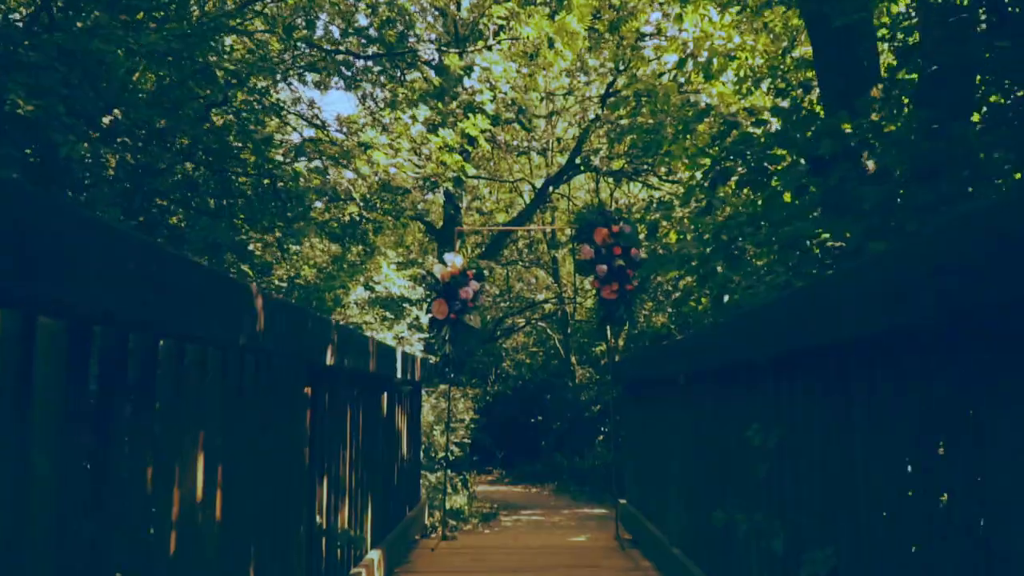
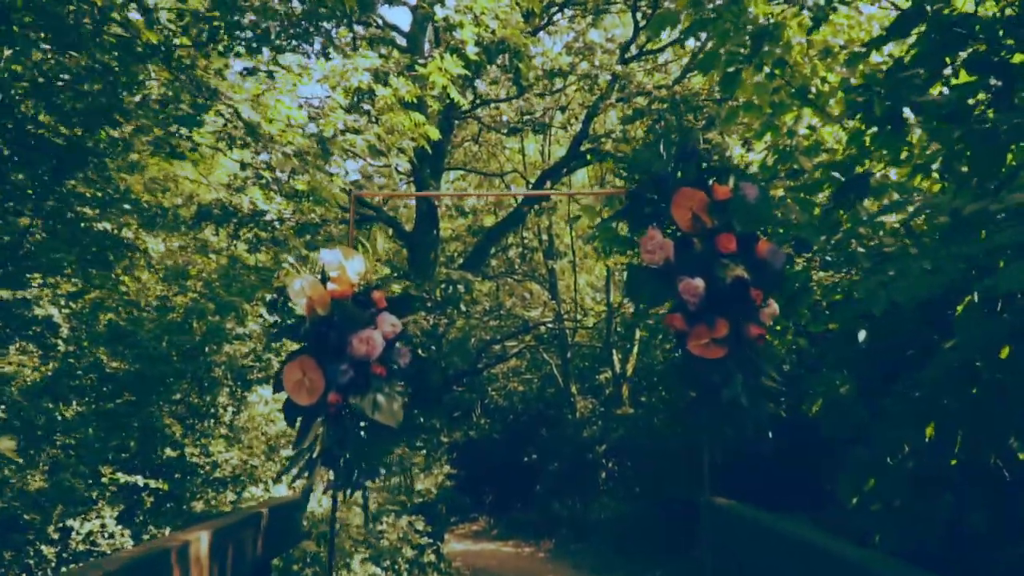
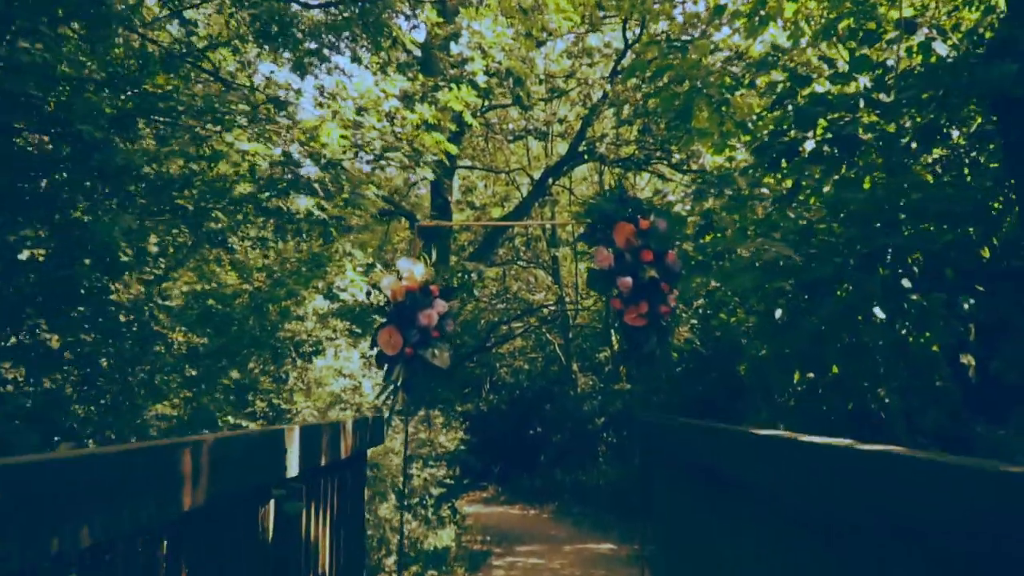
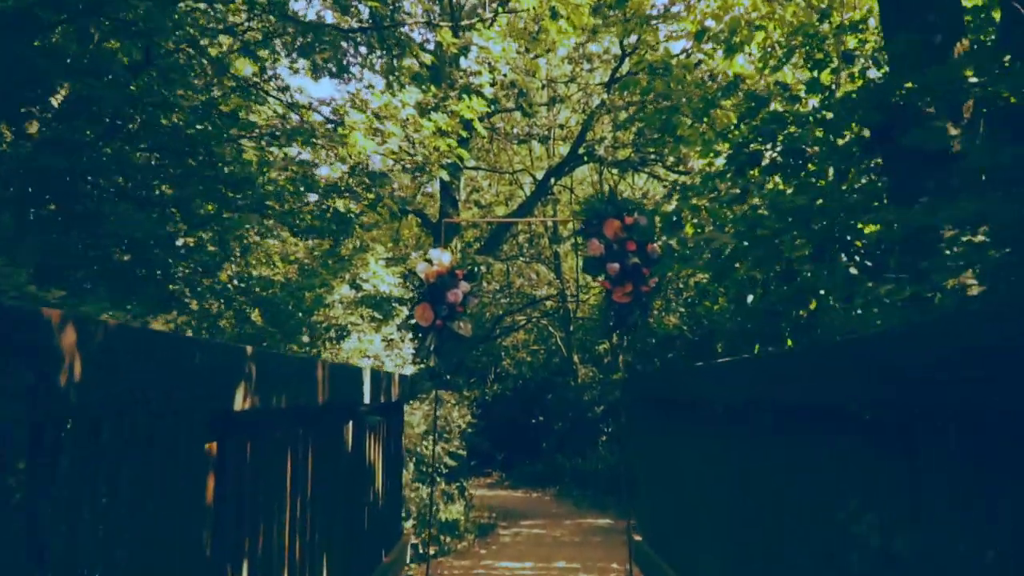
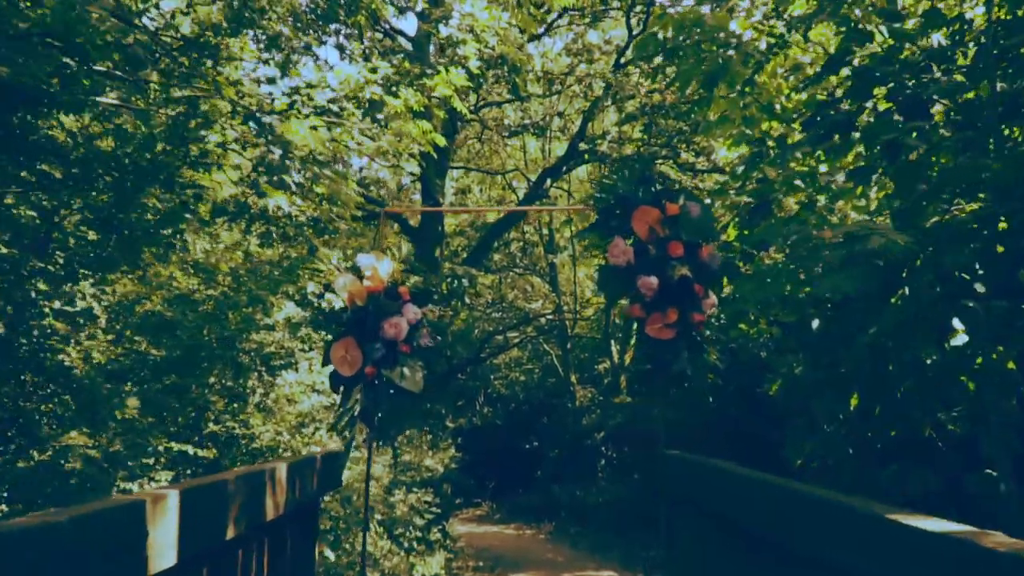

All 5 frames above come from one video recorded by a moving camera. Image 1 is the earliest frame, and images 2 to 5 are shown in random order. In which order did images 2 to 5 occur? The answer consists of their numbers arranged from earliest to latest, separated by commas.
4, 3, 5, 2
